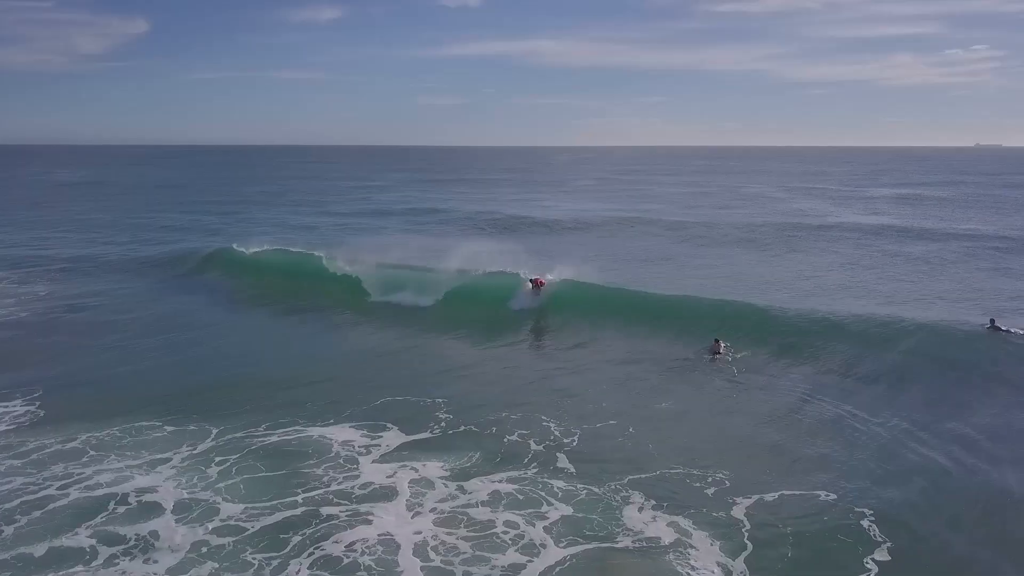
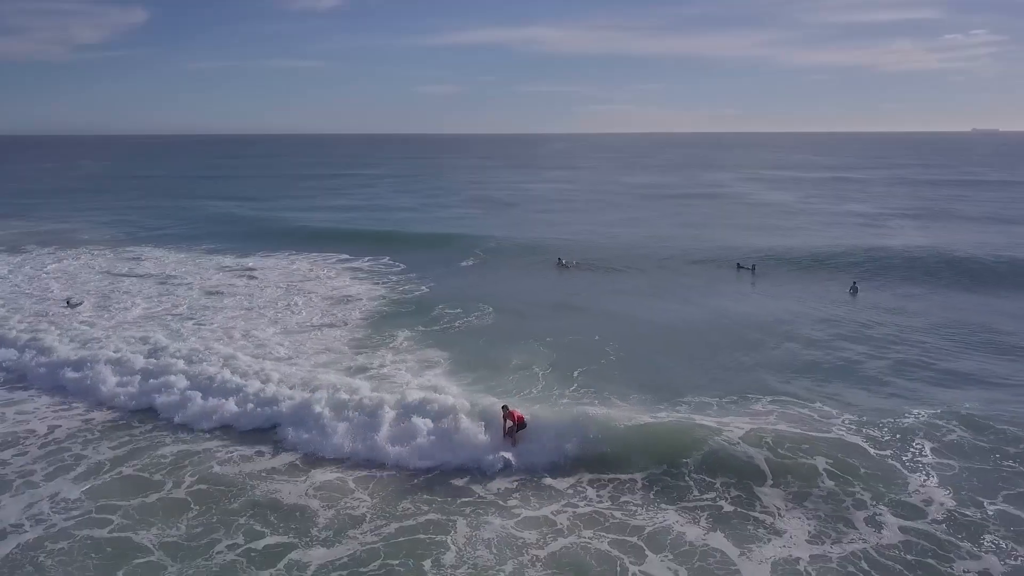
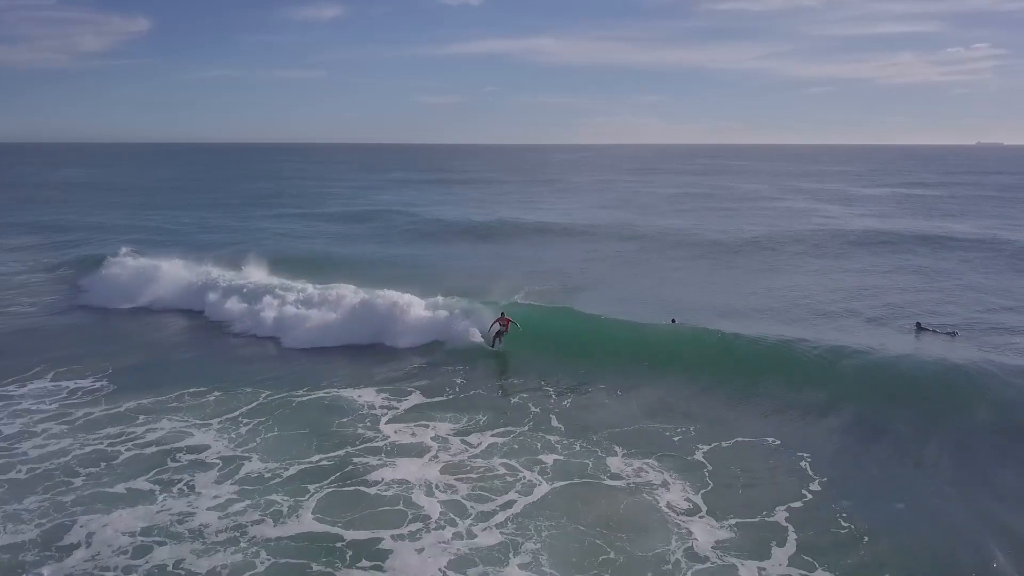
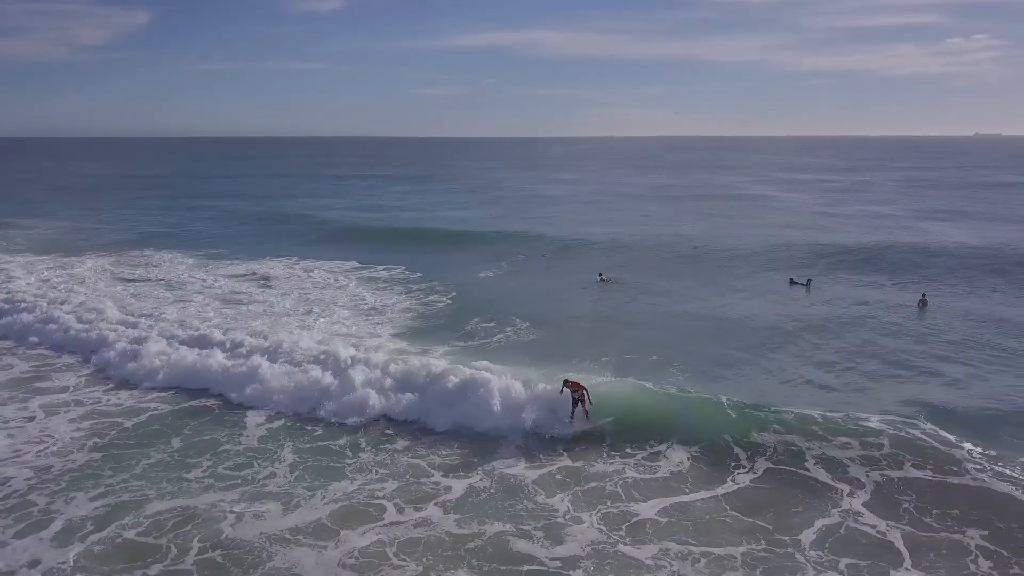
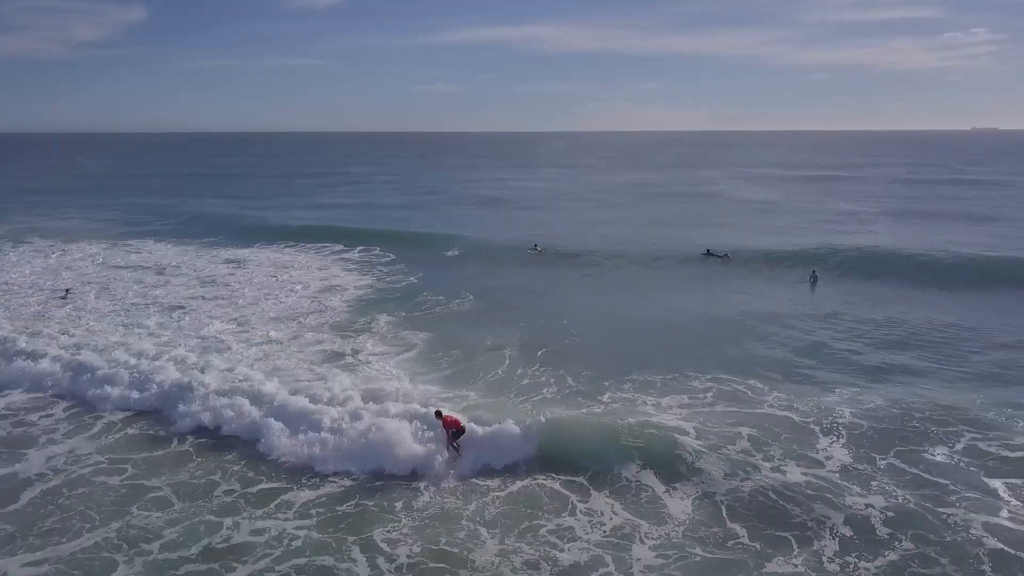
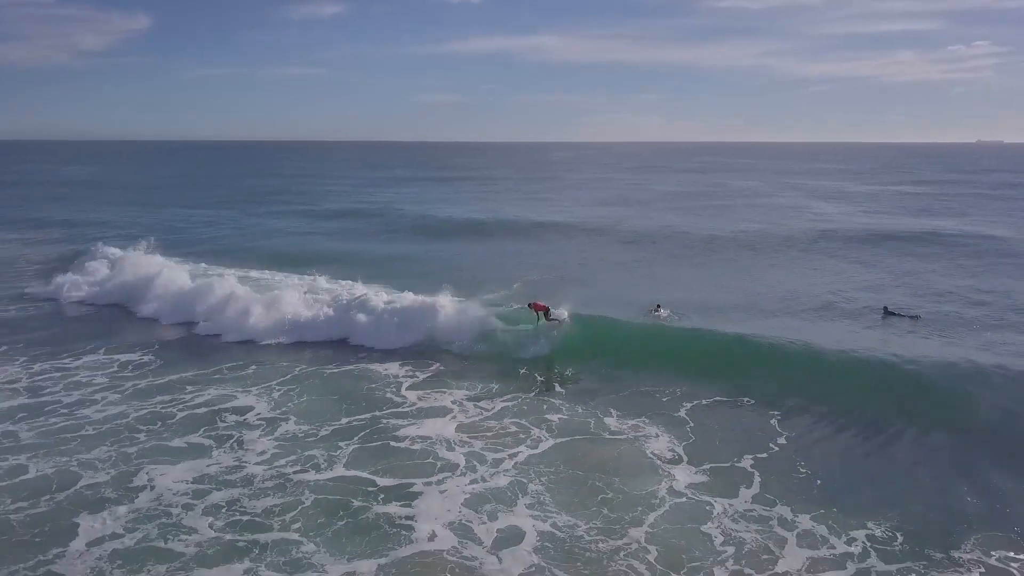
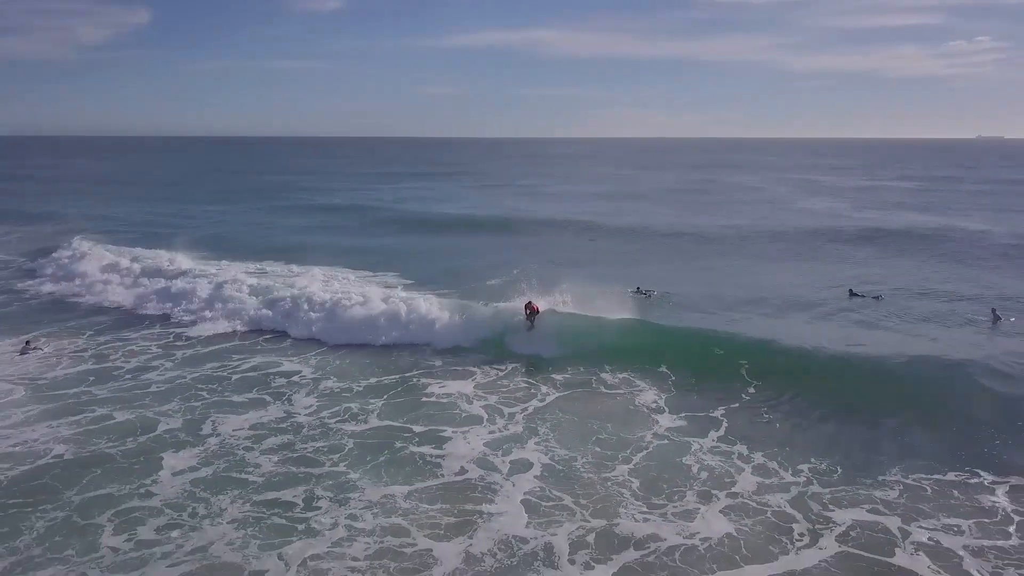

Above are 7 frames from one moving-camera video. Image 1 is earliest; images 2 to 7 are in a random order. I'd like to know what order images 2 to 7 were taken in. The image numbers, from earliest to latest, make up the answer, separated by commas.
3, 6, 7, 4, 2, 5
